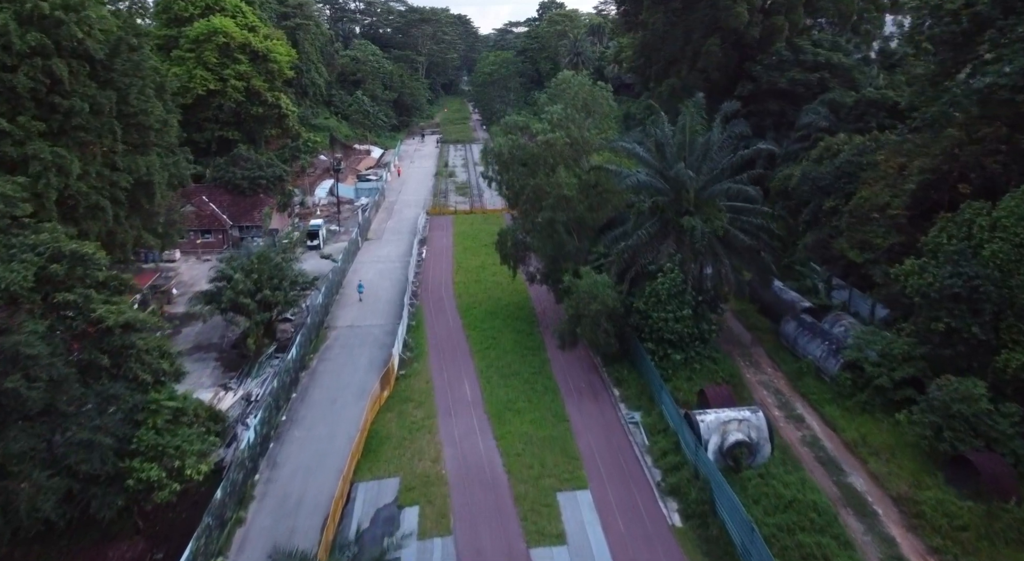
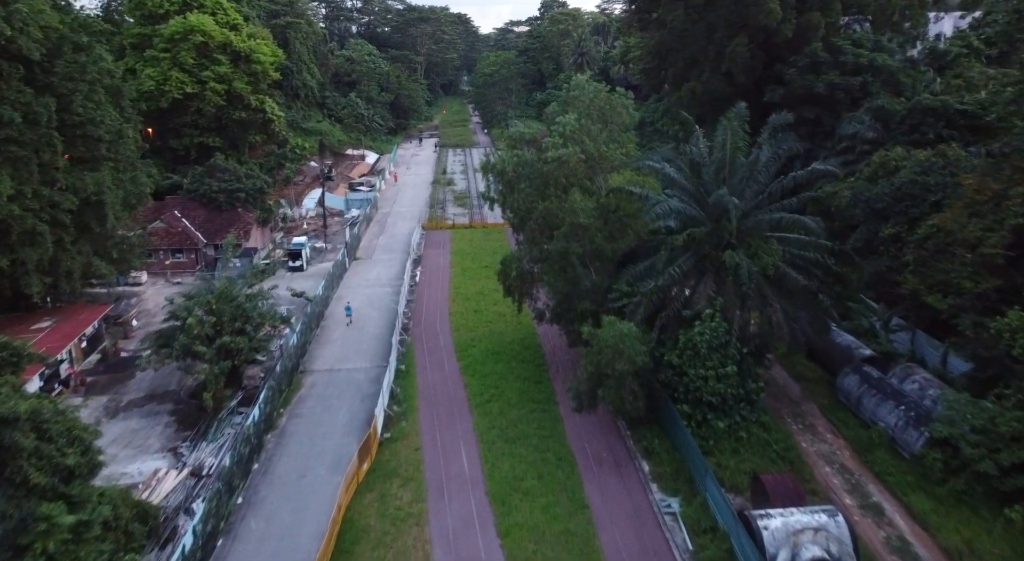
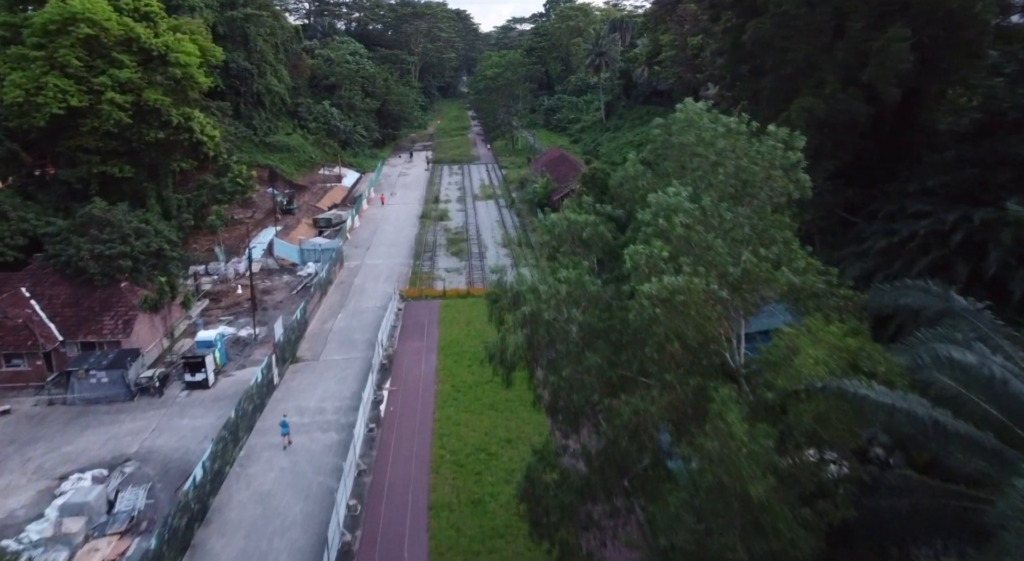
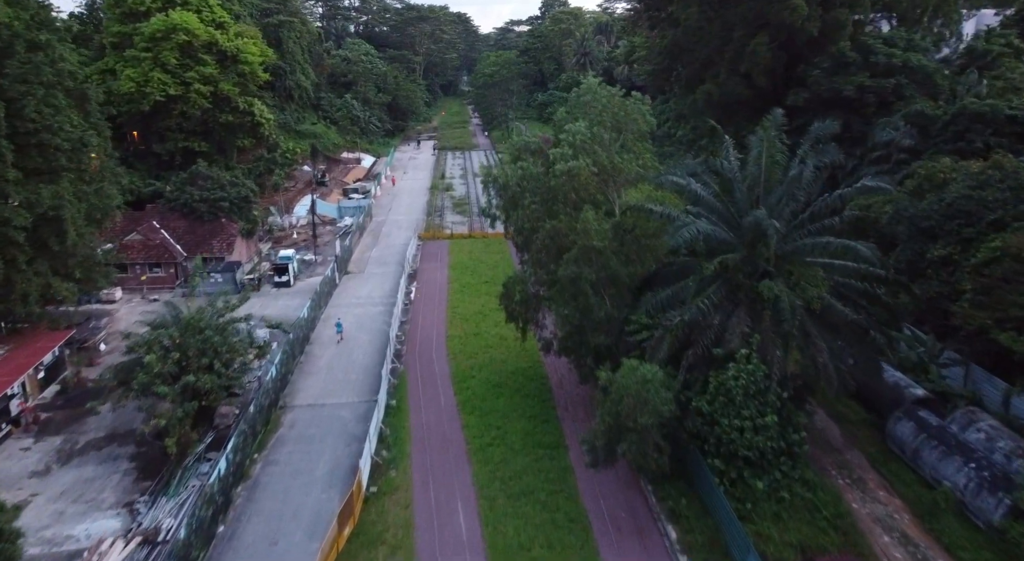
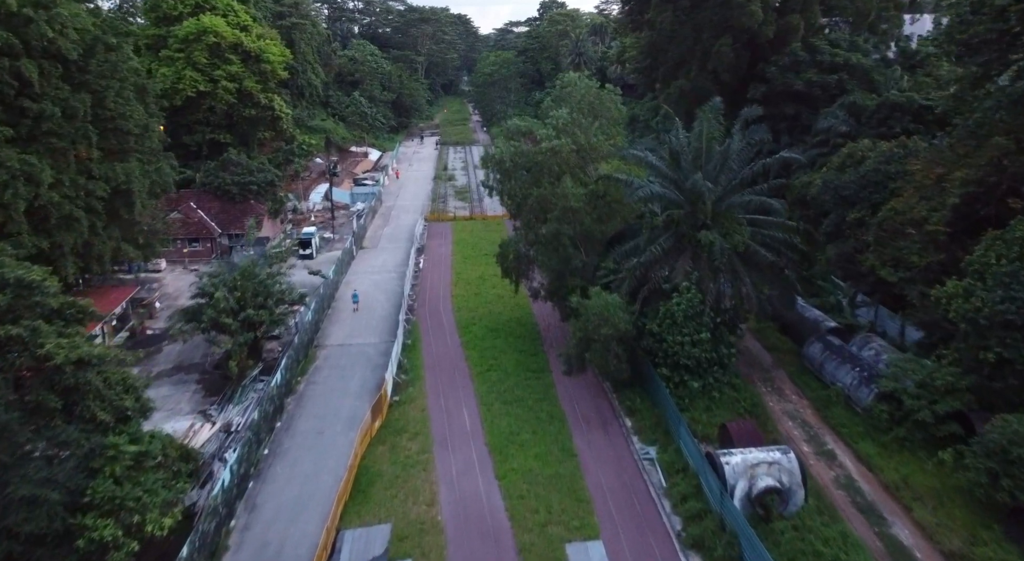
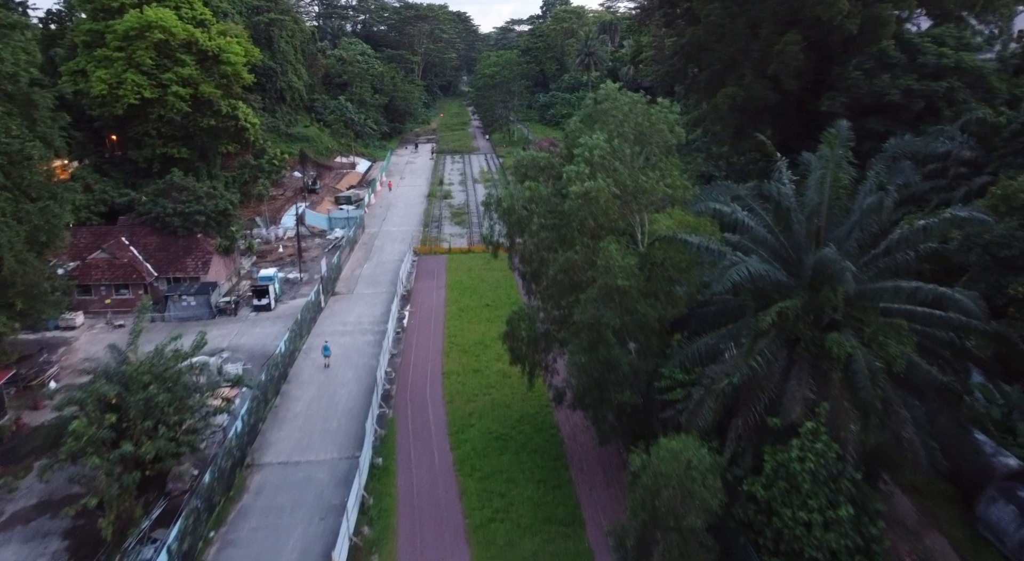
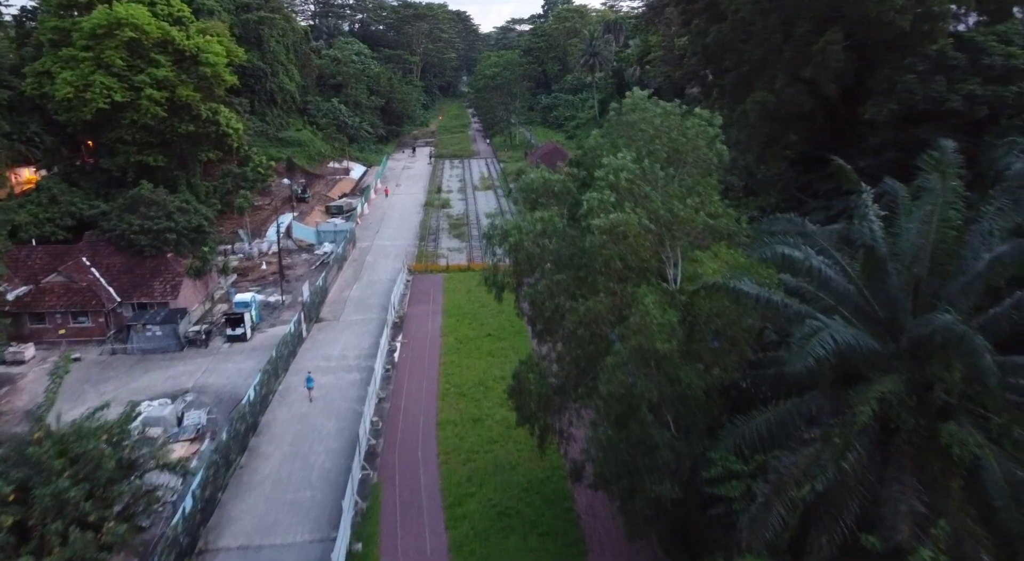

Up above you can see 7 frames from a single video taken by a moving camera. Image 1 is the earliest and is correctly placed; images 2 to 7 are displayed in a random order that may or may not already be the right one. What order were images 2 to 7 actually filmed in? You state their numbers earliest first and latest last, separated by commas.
5, 2, 4, 6, 7, 3
